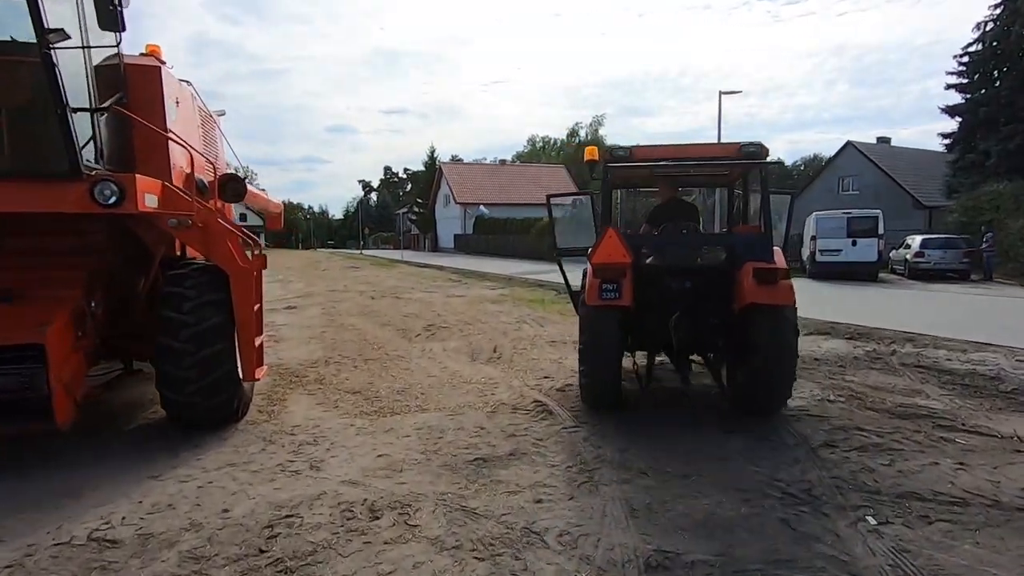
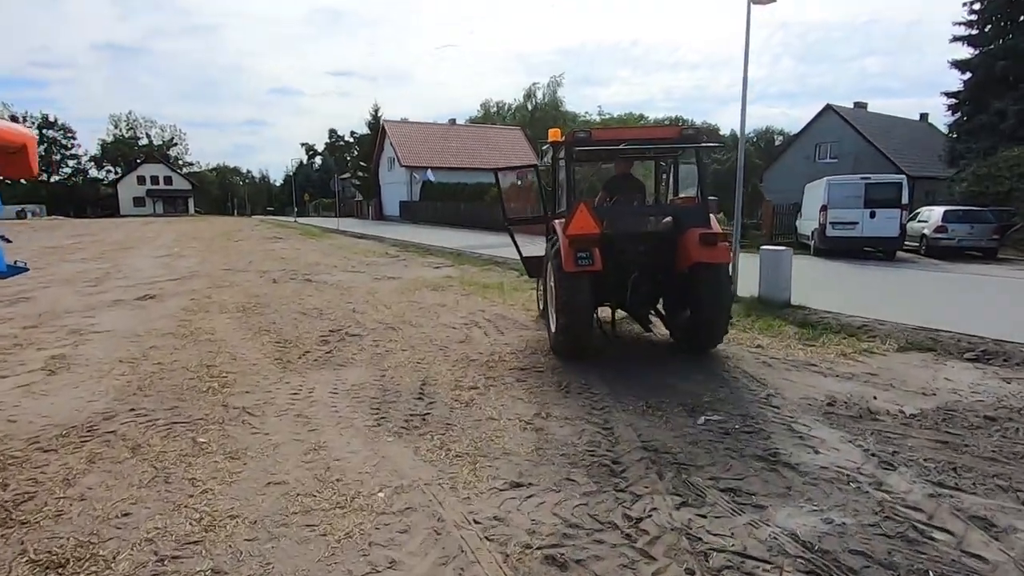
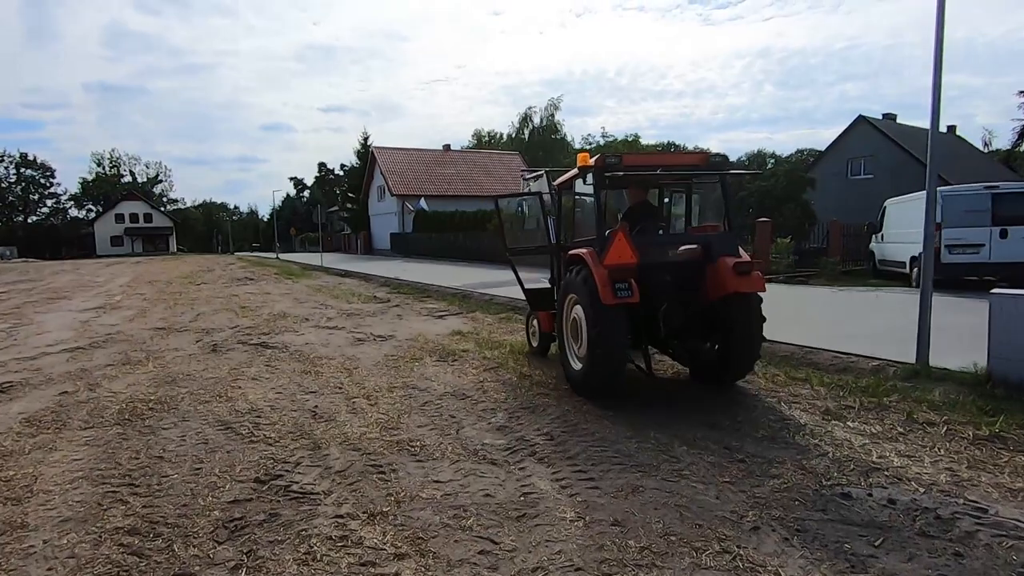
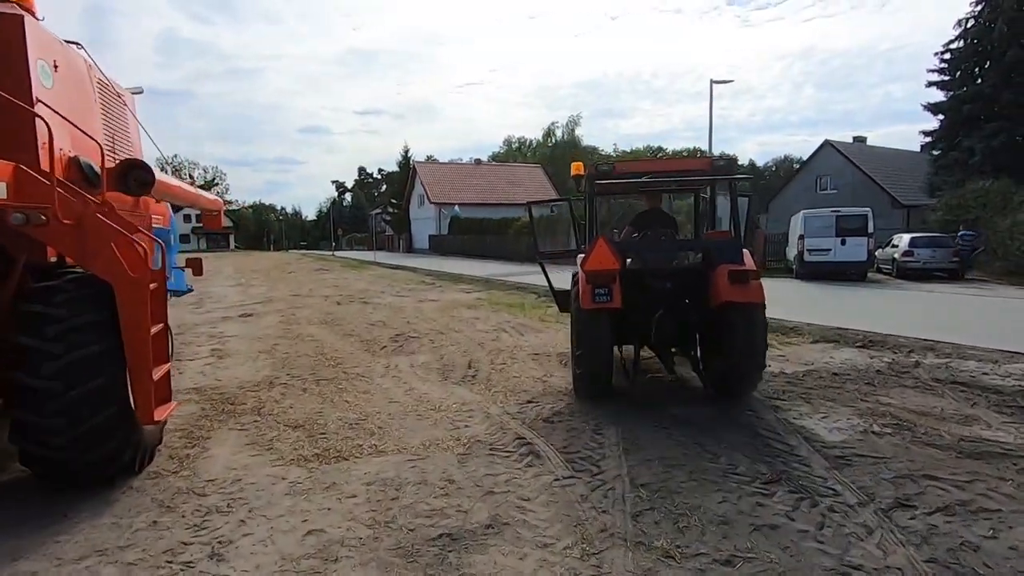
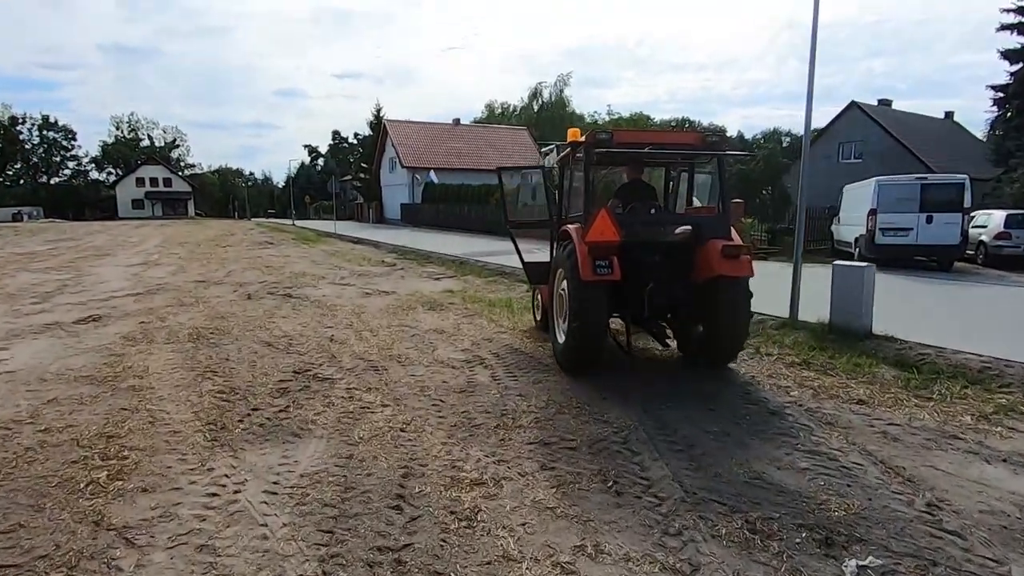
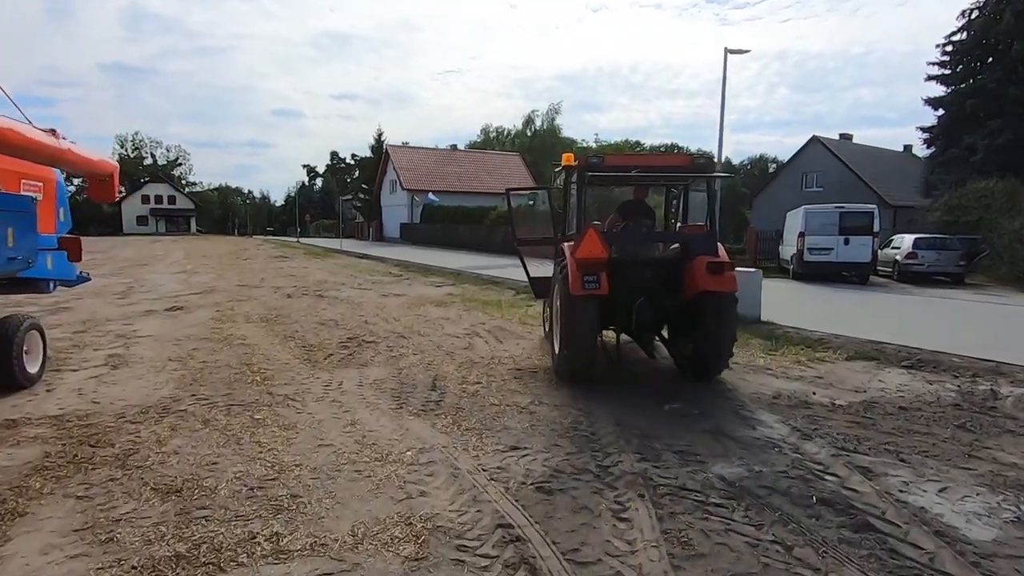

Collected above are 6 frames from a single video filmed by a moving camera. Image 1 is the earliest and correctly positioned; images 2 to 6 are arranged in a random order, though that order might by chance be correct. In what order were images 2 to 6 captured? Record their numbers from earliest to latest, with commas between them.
4, 6, 2, 5, 3
